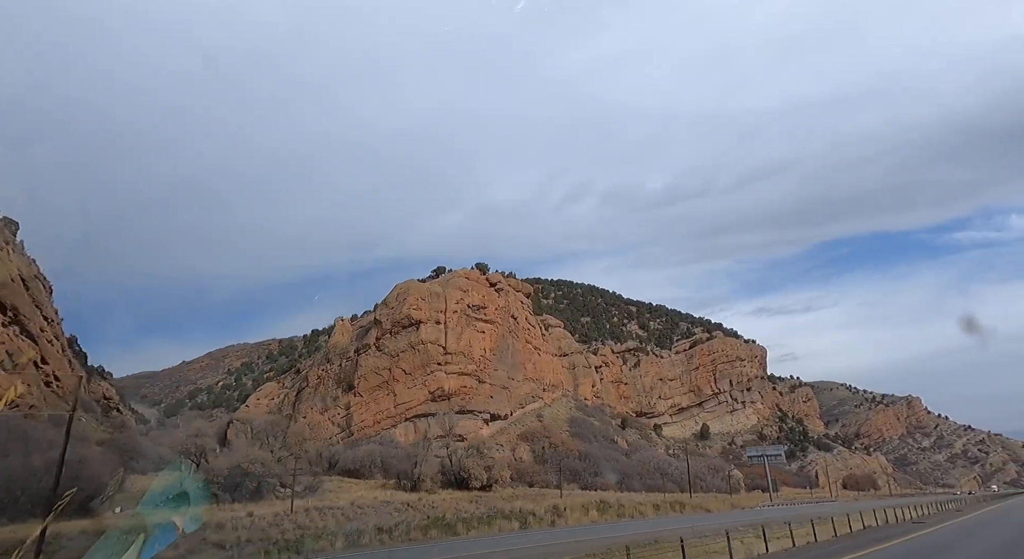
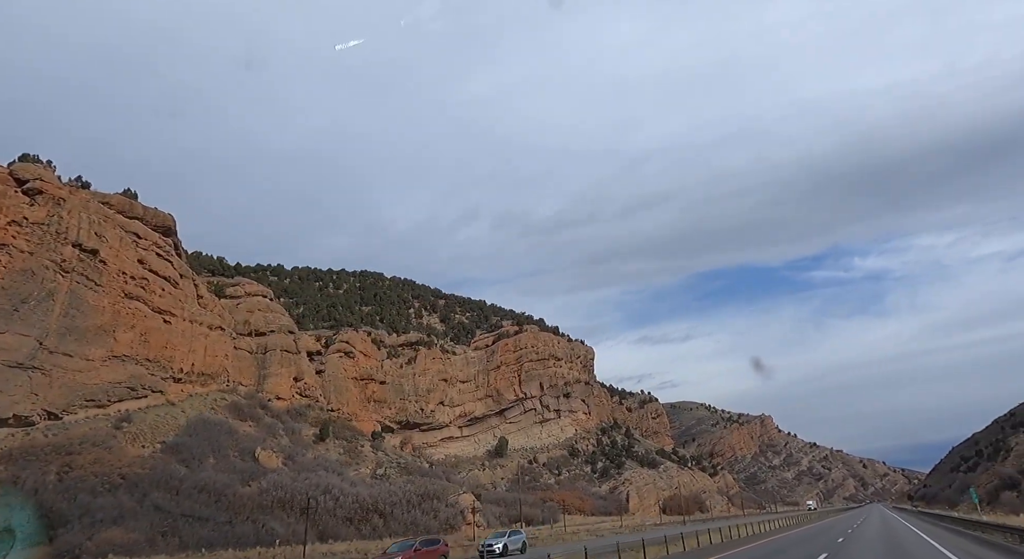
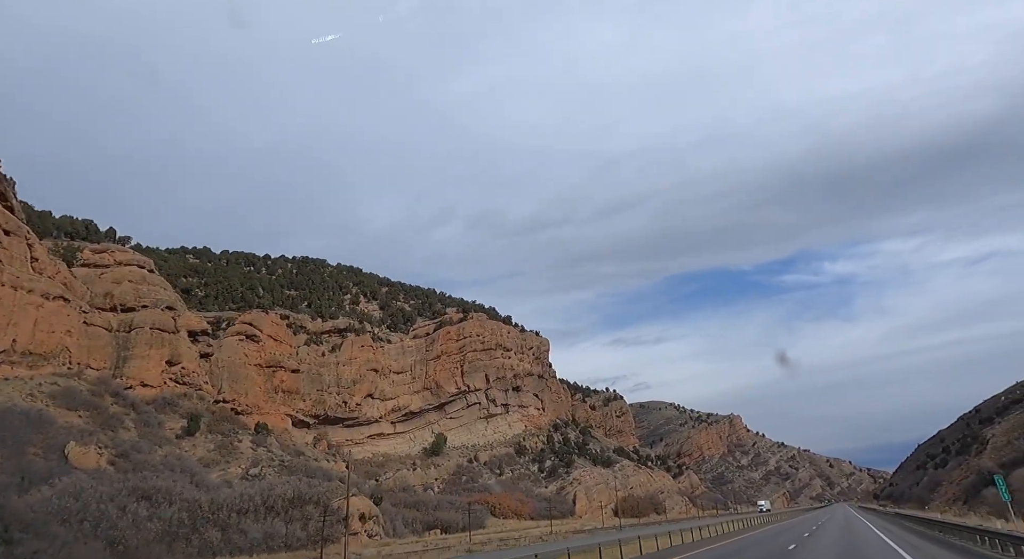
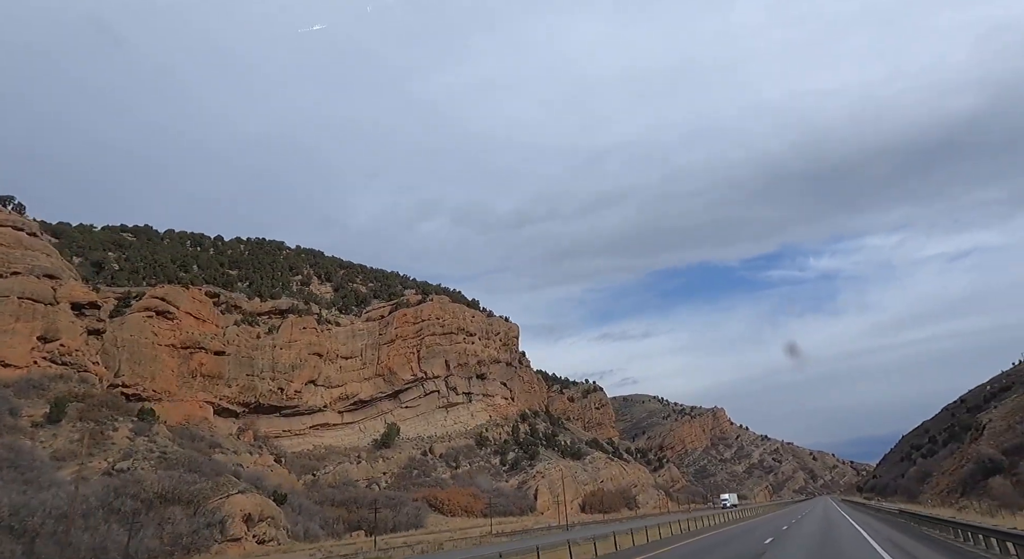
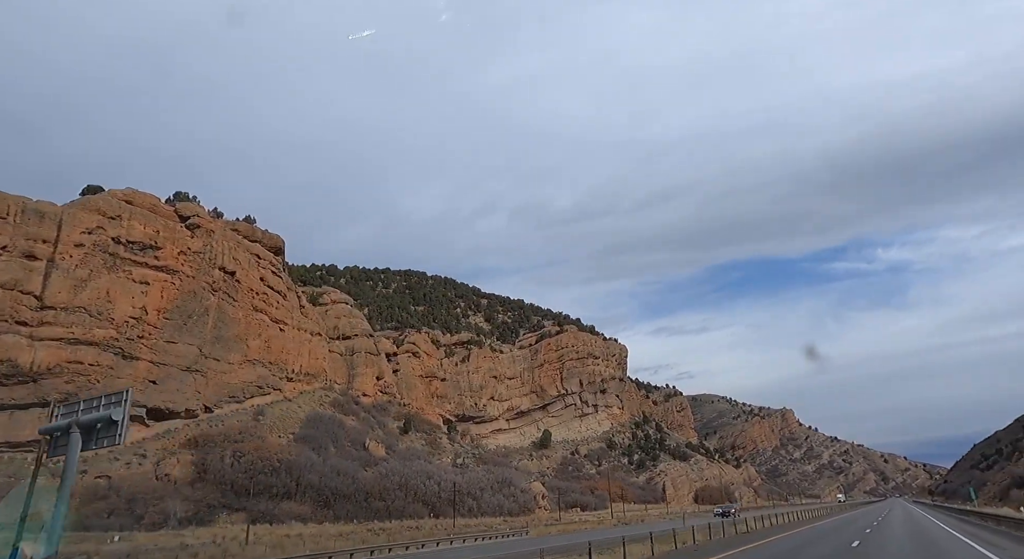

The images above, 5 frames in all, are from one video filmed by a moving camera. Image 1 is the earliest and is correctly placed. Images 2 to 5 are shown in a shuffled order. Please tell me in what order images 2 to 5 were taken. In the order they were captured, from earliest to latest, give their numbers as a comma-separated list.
5, 2, 3, 4
